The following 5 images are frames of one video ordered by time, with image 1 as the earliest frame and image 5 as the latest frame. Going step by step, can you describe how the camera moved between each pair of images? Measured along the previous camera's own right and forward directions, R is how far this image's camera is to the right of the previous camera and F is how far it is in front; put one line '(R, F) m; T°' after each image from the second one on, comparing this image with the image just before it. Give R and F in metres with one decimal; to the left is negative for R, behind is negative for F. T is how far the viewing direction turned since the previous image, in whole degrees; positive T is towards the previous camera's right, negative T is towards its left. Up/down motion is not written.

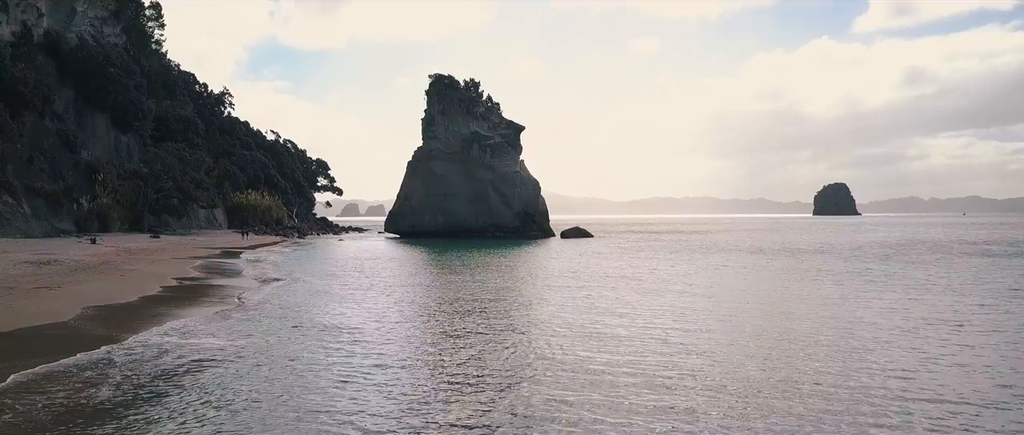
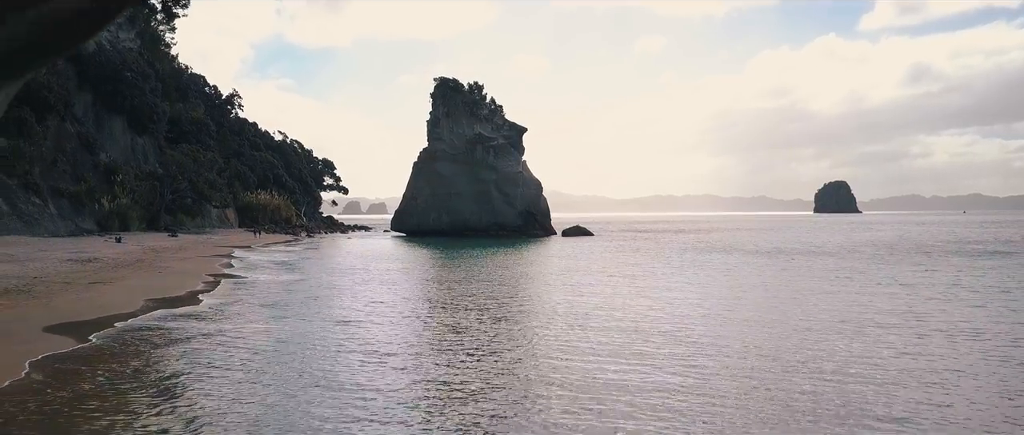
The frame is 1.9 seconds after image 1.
(-0.1, -1.6) m; 0°
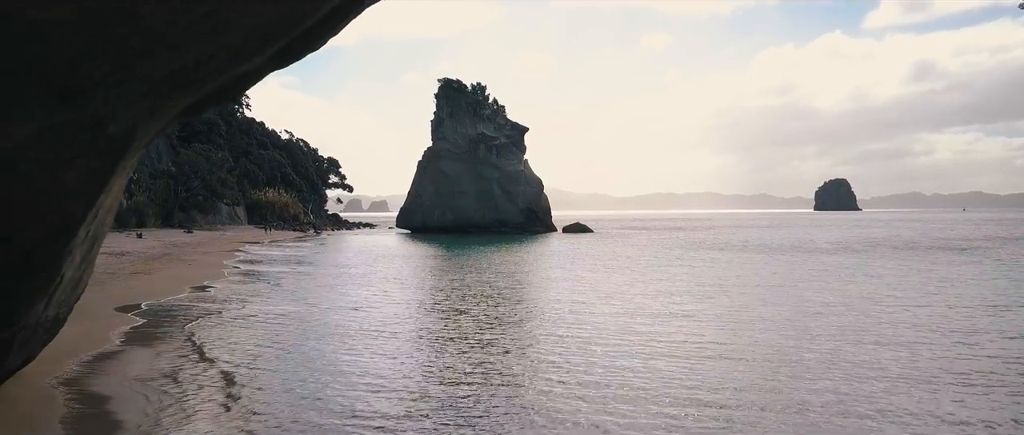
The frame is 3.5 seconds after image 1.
(-0.1, -1.6) m; 0°
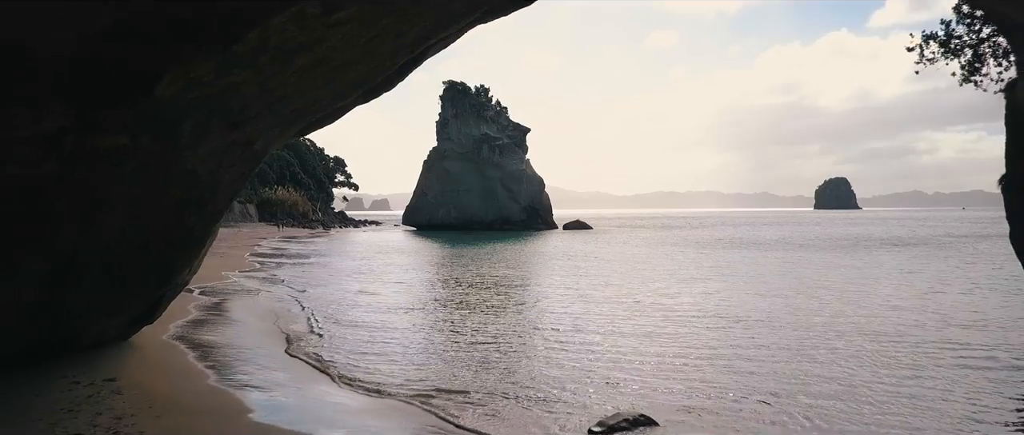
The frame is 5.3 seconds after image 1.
(-0.1, -2.0) m; 0°
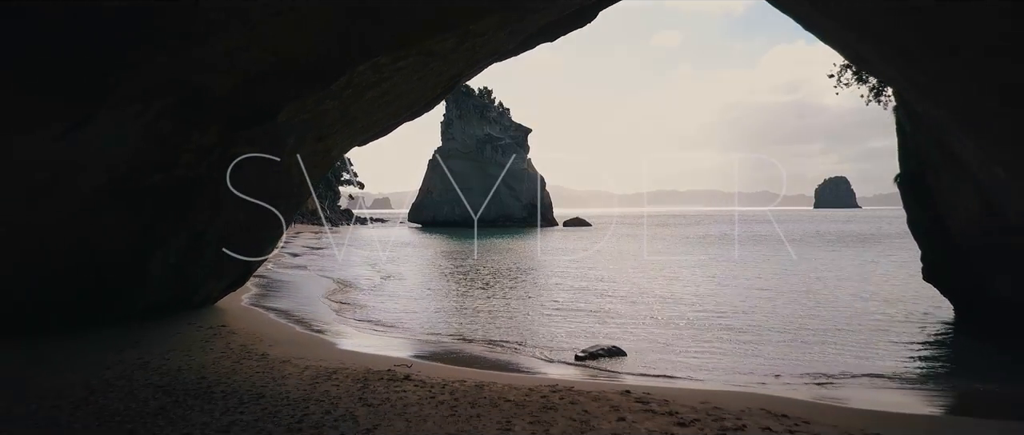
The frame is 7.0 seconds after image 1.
(-0.1, -2.2) m; 0°
